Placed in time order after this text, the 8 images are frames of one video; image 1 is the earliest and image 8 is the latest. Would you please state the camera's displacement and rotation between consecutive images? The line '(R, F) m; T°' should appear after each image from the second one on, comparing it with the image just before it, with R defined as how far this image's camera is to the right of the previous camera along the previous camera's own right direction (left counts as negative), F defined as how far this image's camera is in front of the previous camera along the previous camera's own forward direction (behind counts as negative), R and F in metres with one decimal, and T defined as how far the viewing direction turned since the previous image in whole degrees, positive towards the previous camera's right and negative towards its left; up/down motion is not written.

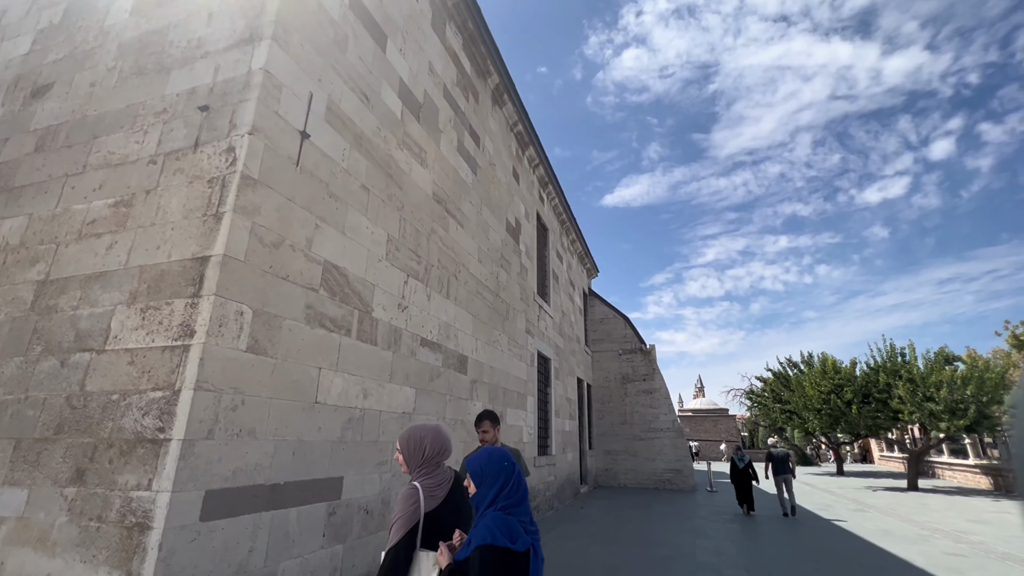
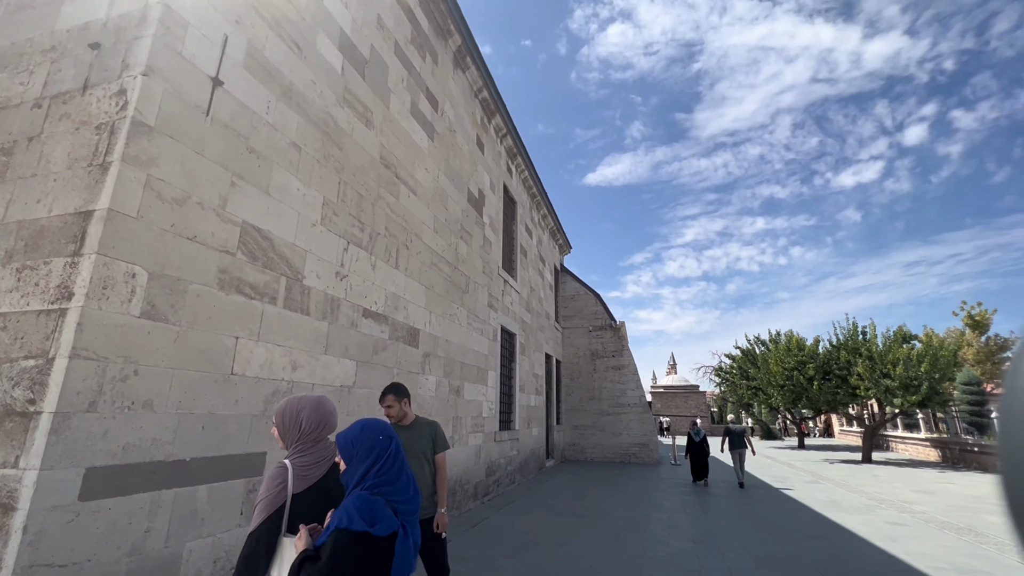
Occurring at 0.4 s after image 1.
(+0.4, +0.2) m; +2°
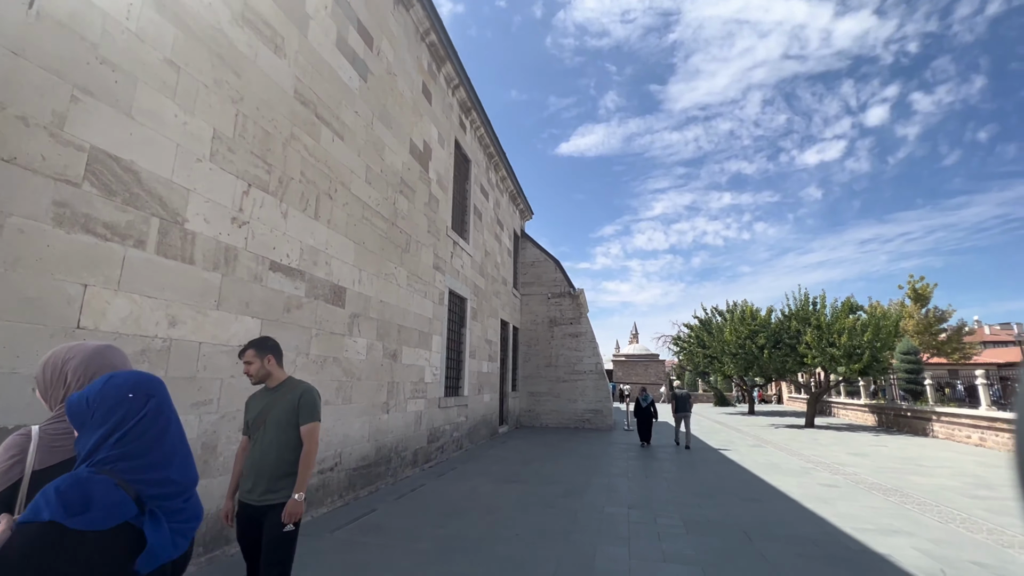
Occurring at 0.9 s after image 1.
(+0.4, +0.4) m; +4°
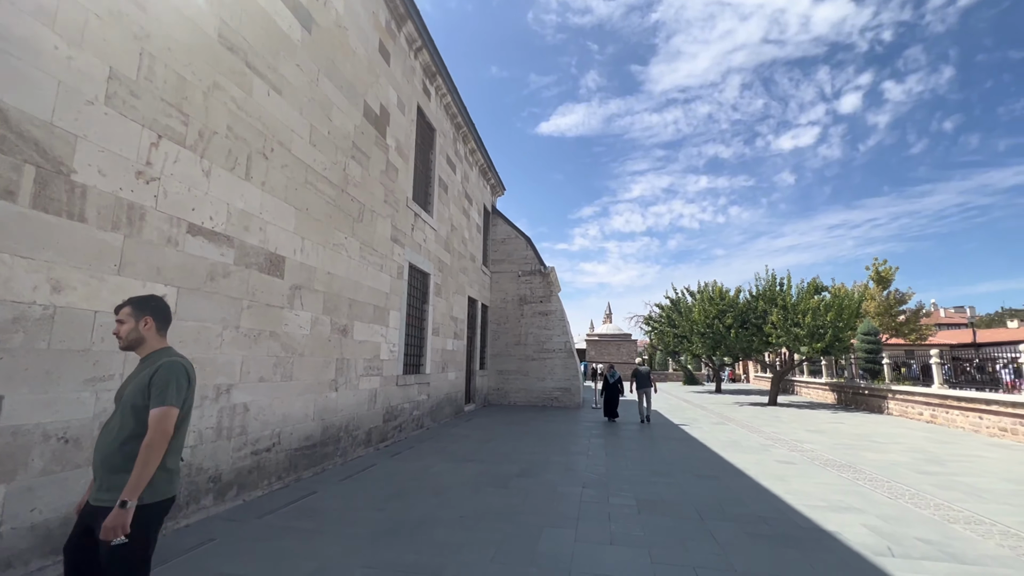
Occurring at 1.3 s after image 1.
(+0.3, +0.3) m; +3°
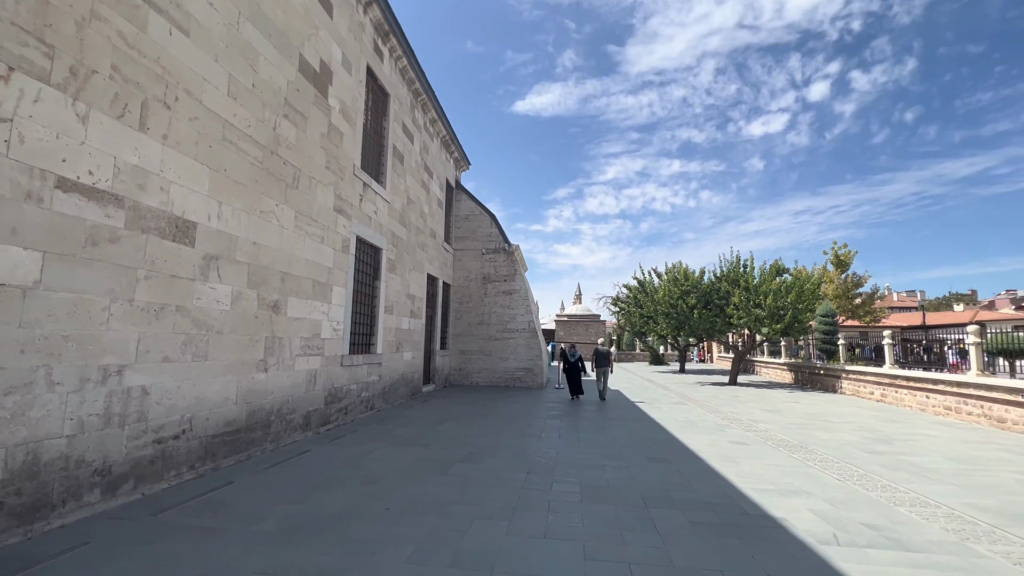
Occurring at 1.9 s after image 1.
(+0.4, +0.4) m; +3°
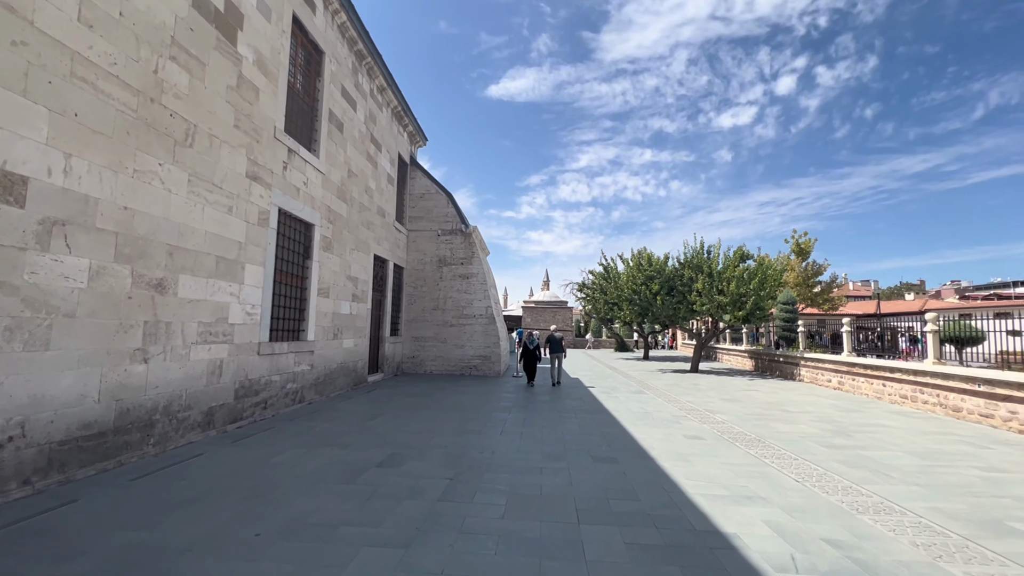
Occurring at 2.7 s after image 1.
(+0.5, +0.7) m; +3°
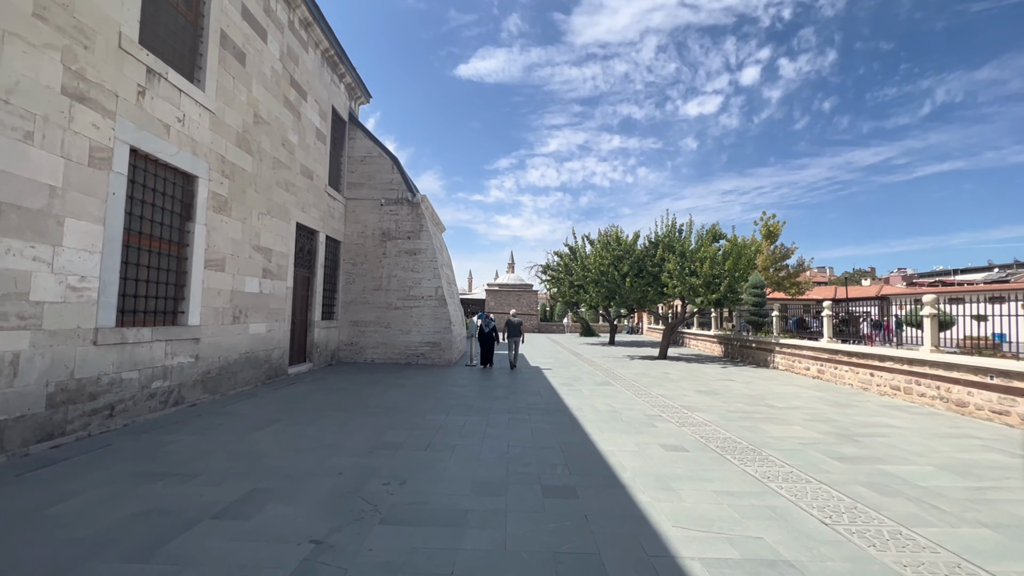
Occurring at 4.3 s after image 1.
(+0.4, +1.6) m; +4°
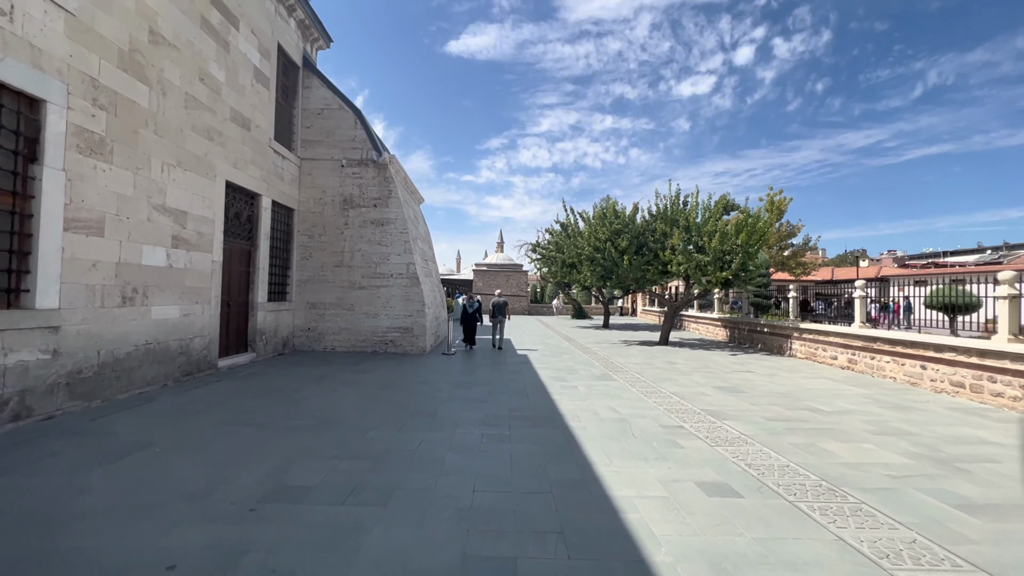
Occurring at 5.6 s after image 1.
(+0.2, +1.8) m; +1°
